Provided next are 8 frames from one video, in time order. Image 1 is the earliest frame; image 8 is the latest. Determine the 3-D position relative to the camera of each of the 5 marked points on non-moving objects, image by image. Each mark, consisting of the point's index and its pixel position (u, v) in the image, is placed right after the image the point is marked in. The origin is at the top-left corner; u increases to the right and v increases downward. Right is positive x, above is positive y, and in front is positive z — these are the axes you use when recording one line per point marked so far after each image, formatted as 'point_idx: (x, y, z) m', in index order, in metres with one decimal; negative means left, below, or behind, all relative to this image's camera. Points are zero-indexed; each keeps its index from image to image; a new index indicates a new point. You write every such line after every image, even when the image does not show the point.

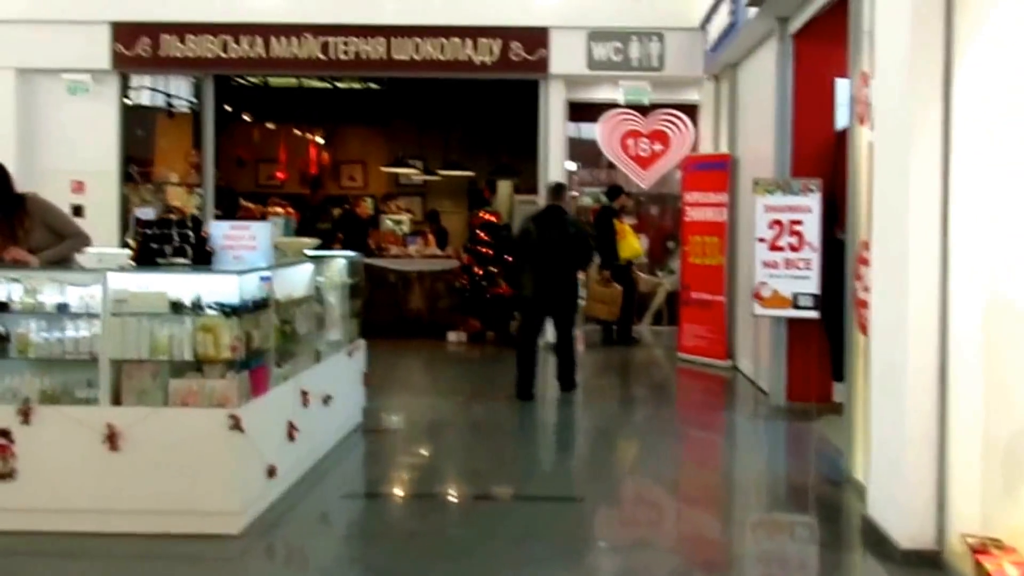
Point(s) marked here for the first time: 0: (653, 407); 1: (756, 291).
0: (+1.1, -0.9, +8.3) m
1: (+1.6, 0.0, +7.3) m
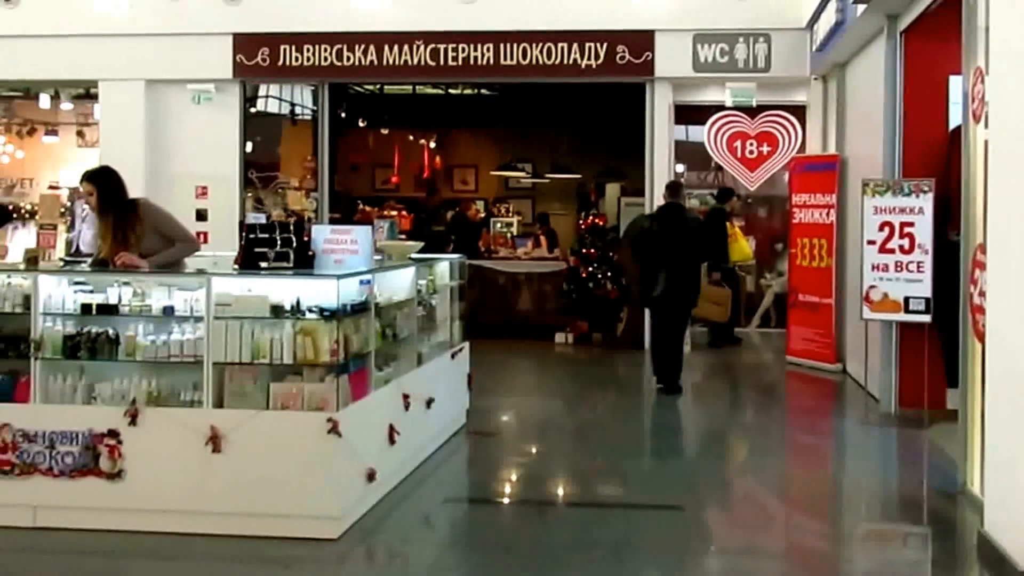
0: (+1.8, -0.9, +8.2) m
1: (+2.3, 0.0, +7.1) m
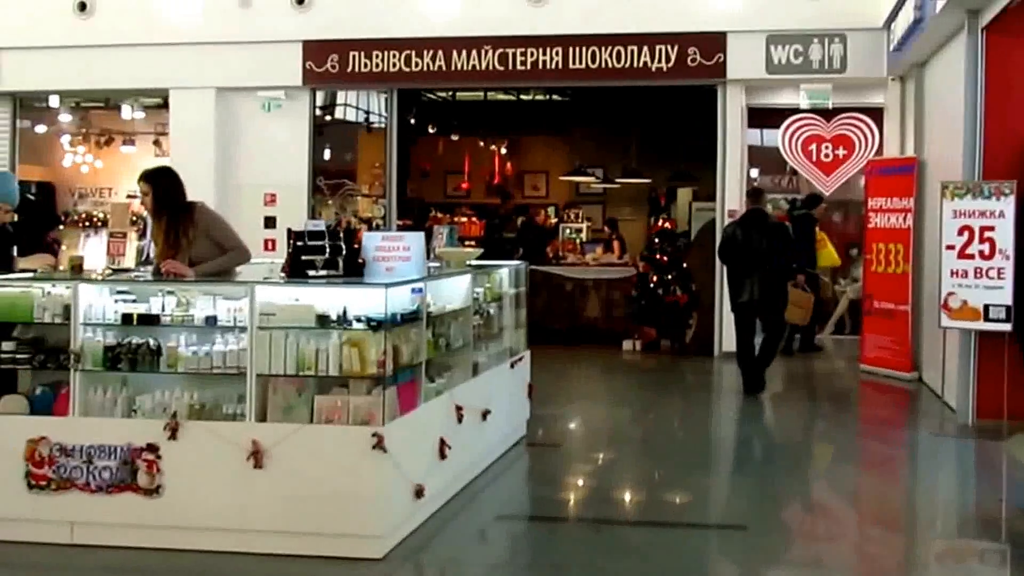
0: (+2.3, -1.0, +7.9) m
1: (+2.6, -0.1, +6.8) m
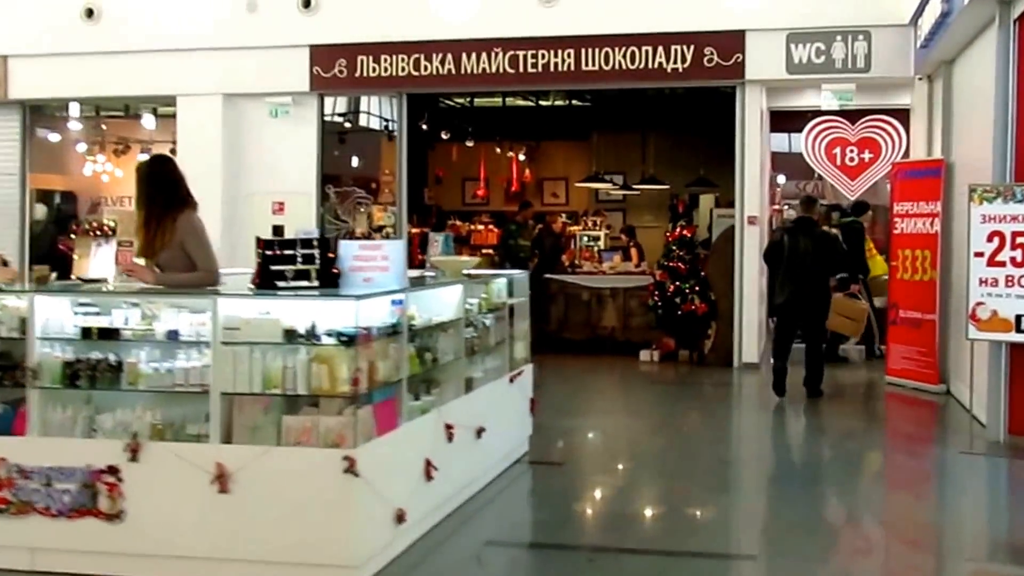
0: (+2.3, -1.0, +7.5) m
1: (+2.7, -0.1, +6.3) m
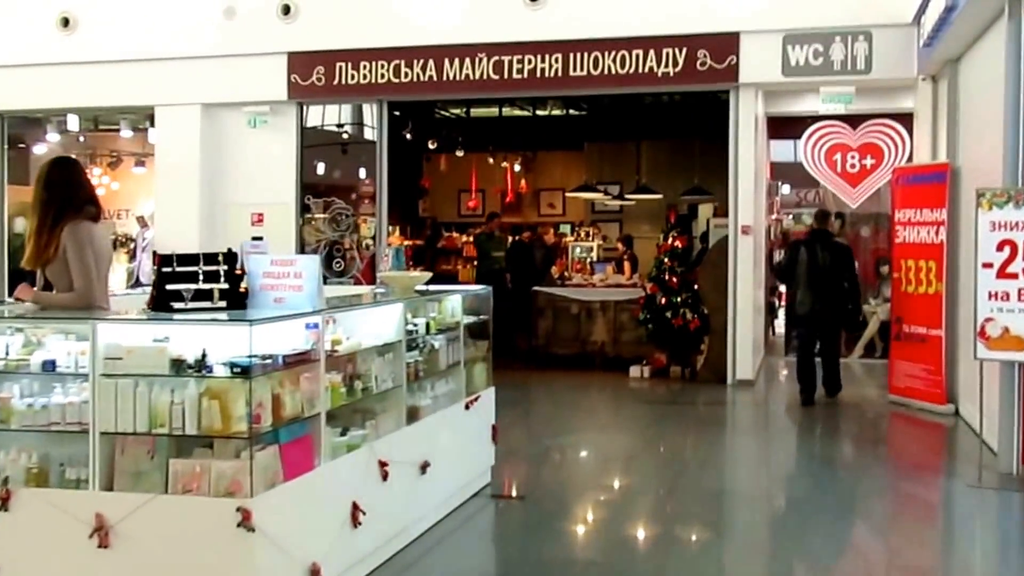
0: (+2.2, -1.1, +6.9) m
1: (+2.5, -0.2, +5.8) m
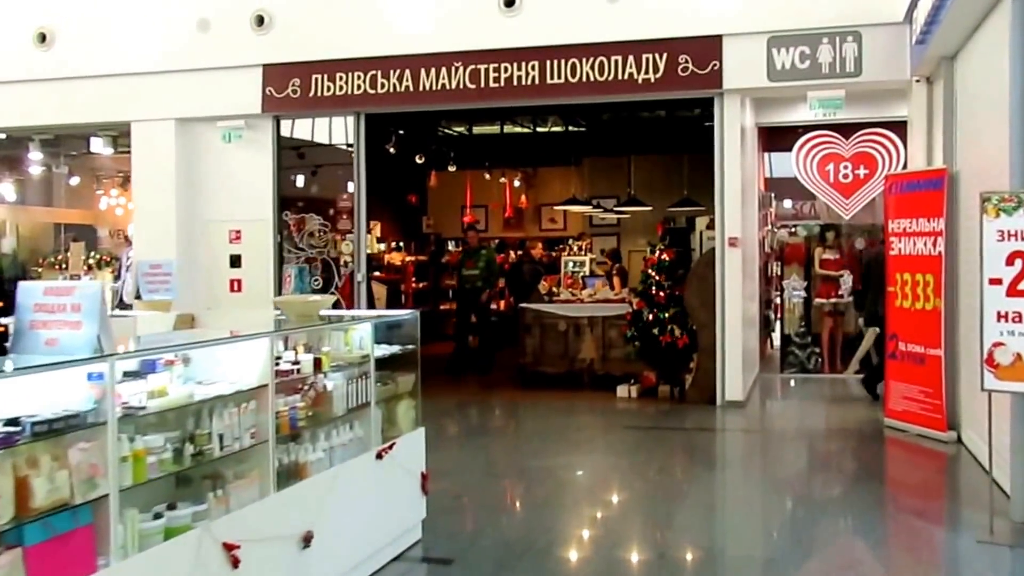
0: (+1.9, -1.2, +6.3) m
1: (+2.2, -0.3, +5.2) m
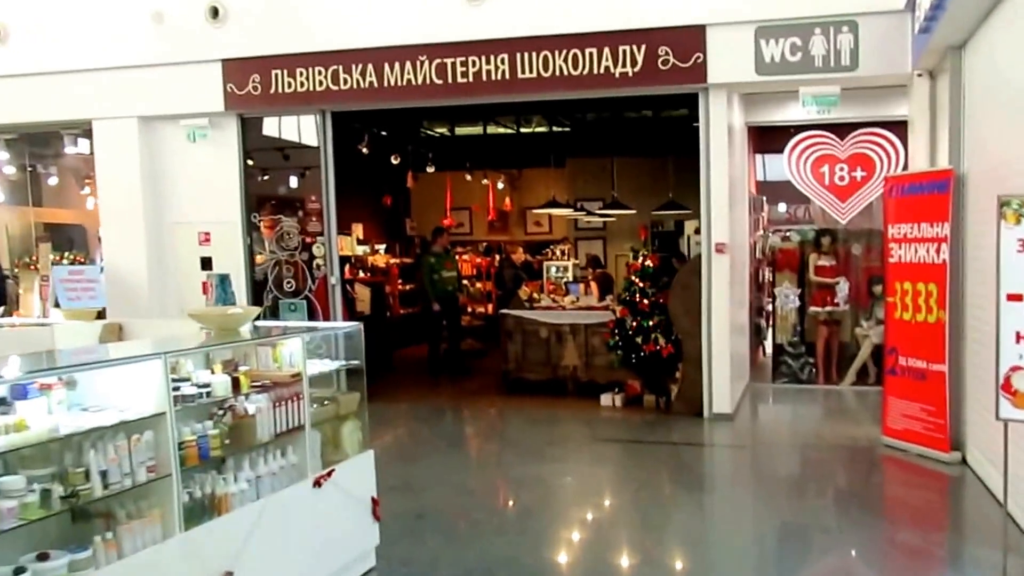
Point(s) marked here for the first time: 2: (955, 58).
0: (+1.8, -1.3, +5.7) m
1: (+2.1, -0.4, +4.7) m
2: (+2.8, +1.5, +7.1) m
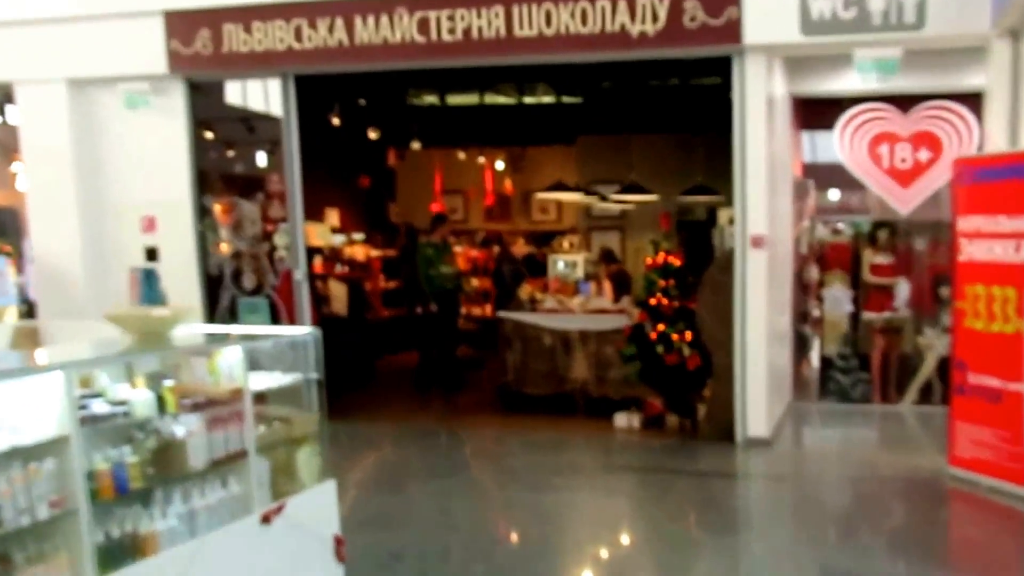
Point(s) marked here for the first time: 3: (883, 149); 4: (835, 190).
0: (+1.8, -1.3, +4.5) m
1: (+2.1, -0.4, +3.4) m
2: (+2.8, +1.4, +5.9) m
3: (+2.3, +0.9, +6.9) m
4: (+2.2, +0.7, +7.6) m
